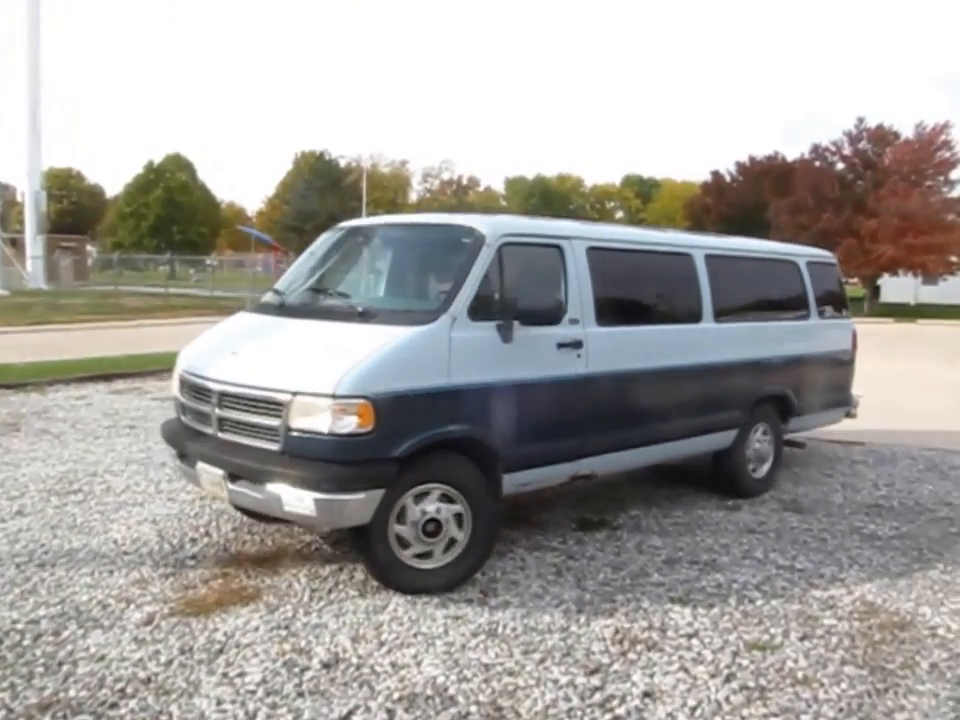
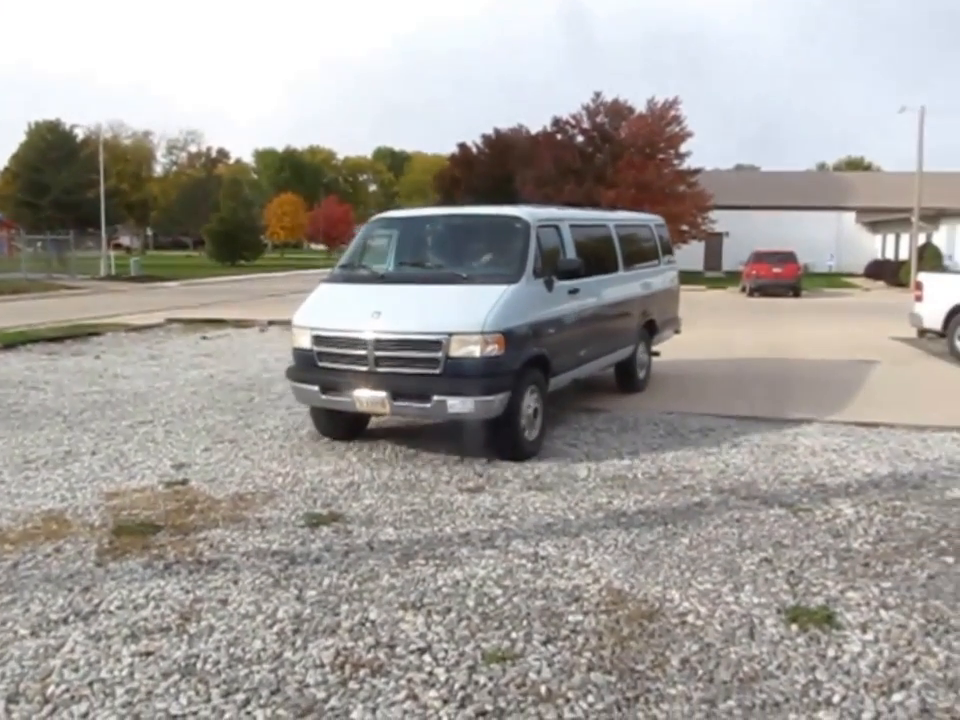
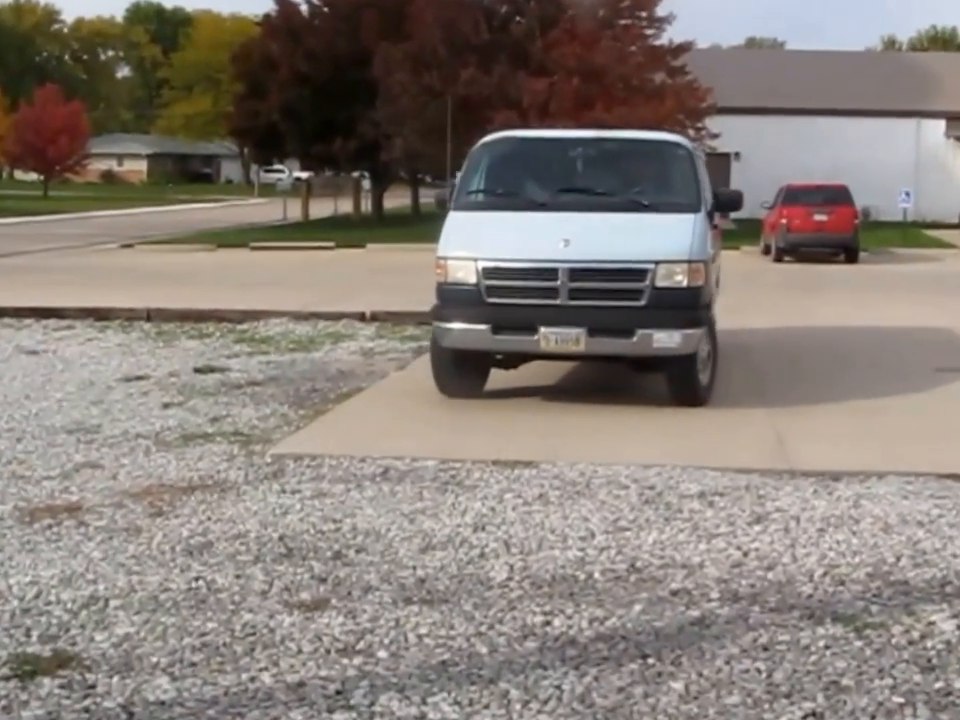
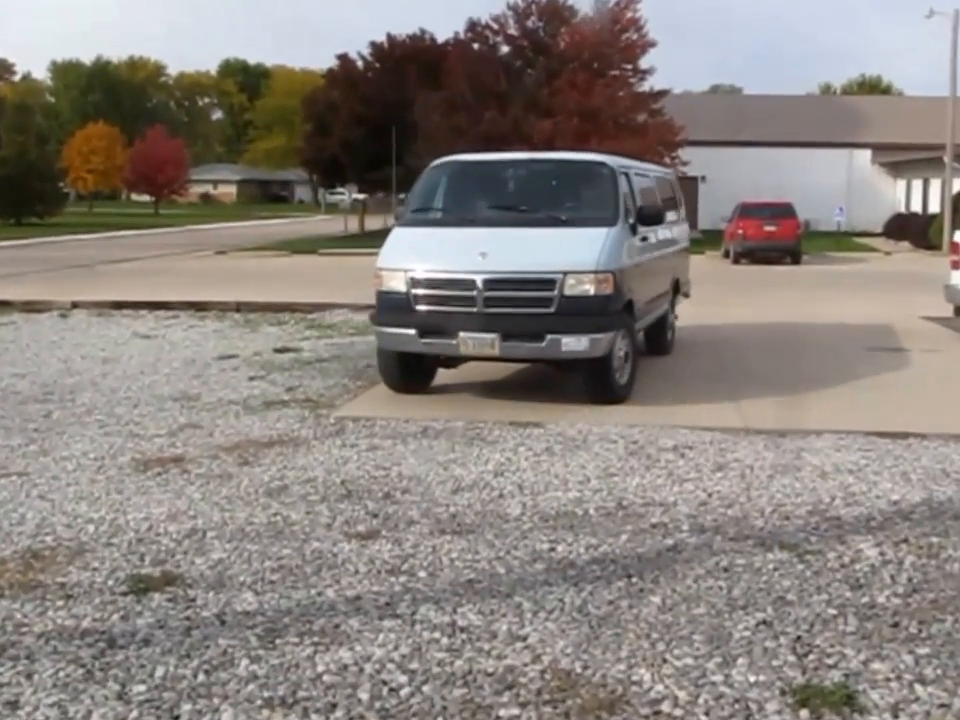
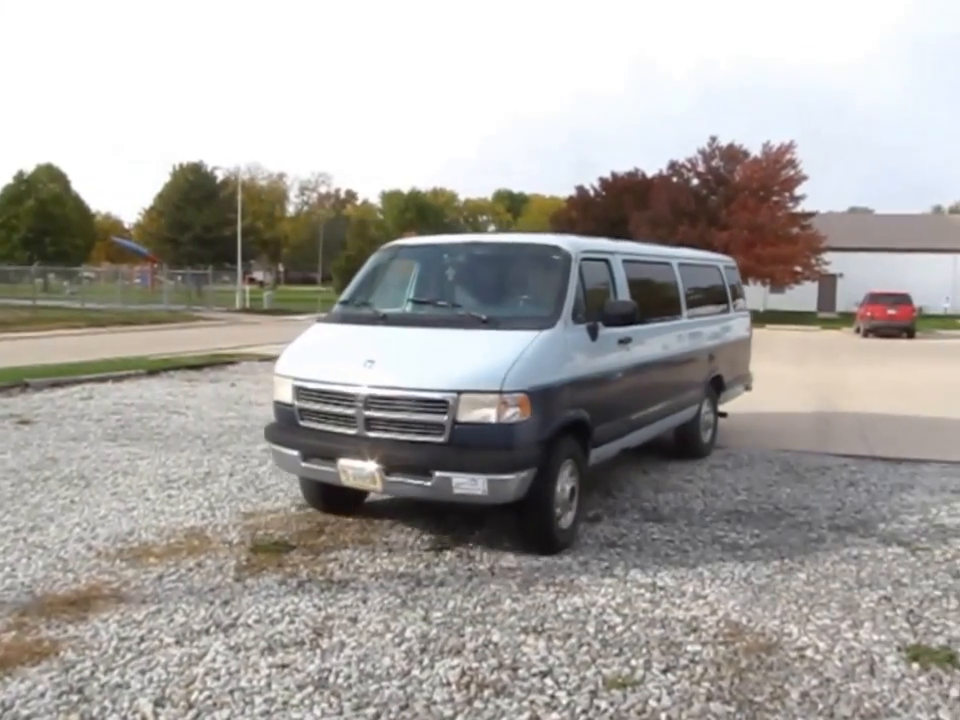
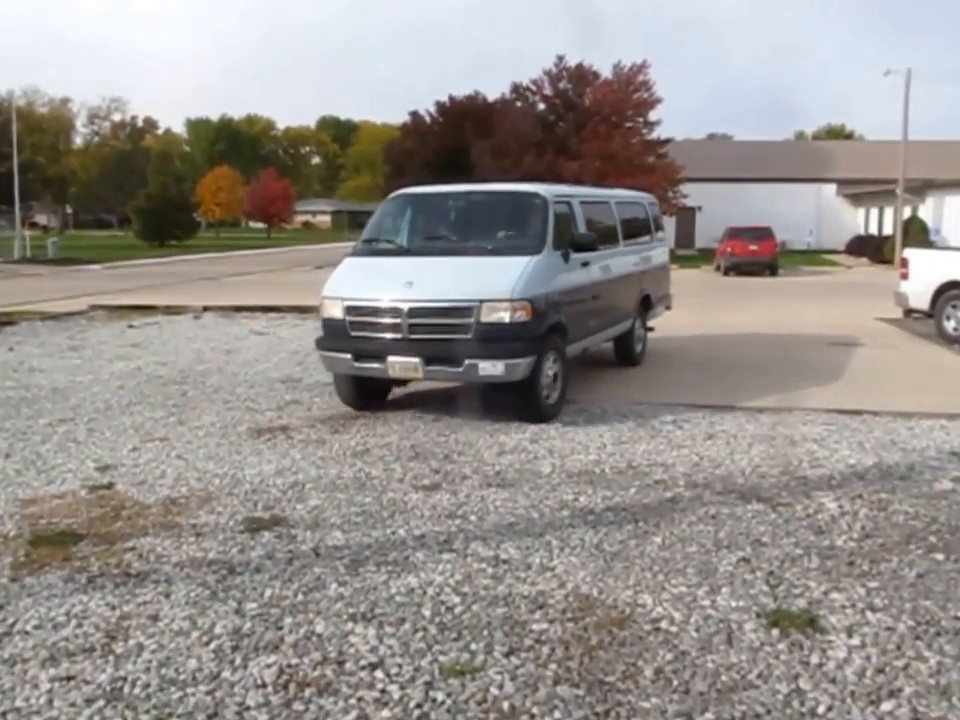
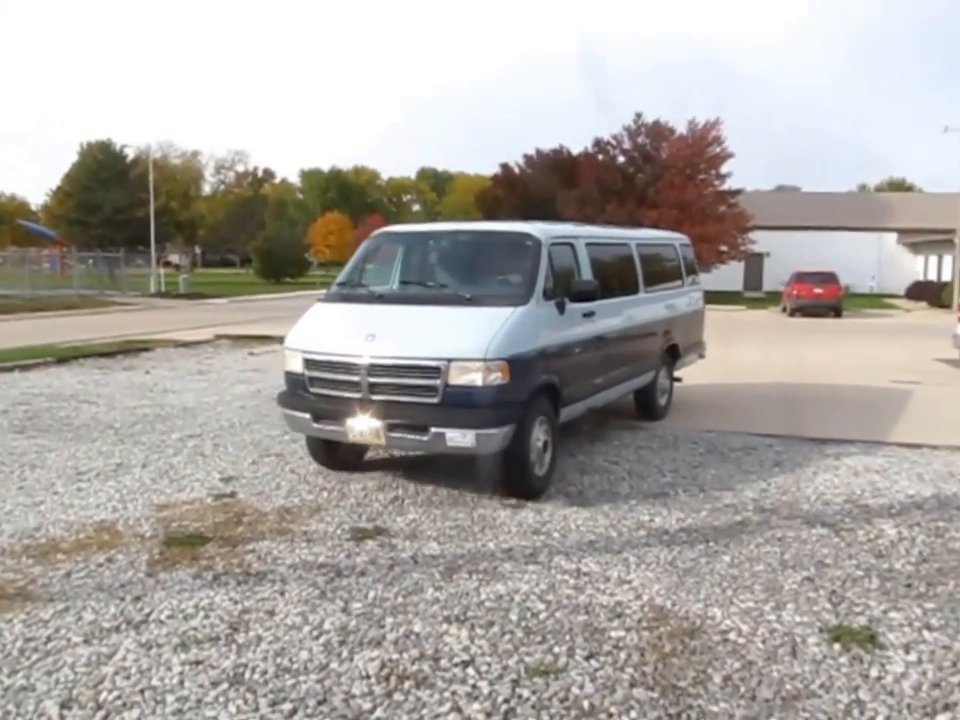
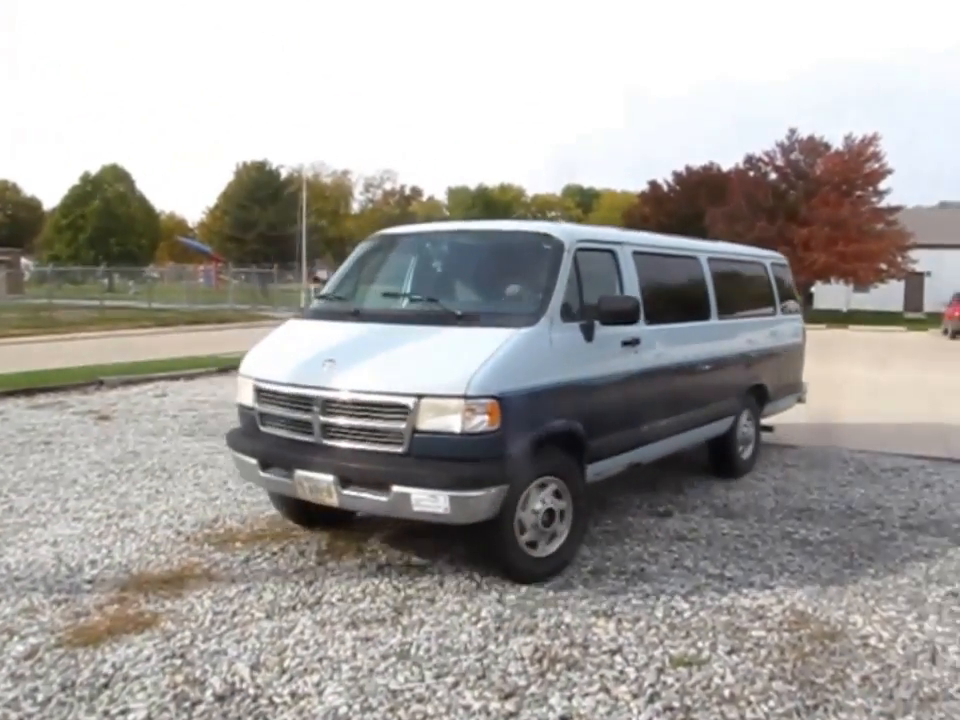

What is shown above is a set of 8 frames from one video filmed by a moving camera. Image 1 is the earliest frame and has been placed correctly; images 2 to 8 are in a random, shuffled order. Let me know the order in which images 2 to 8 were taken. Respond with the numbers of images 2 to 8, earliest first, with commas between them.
8, 5, 7, 2, 6, 4, 3
